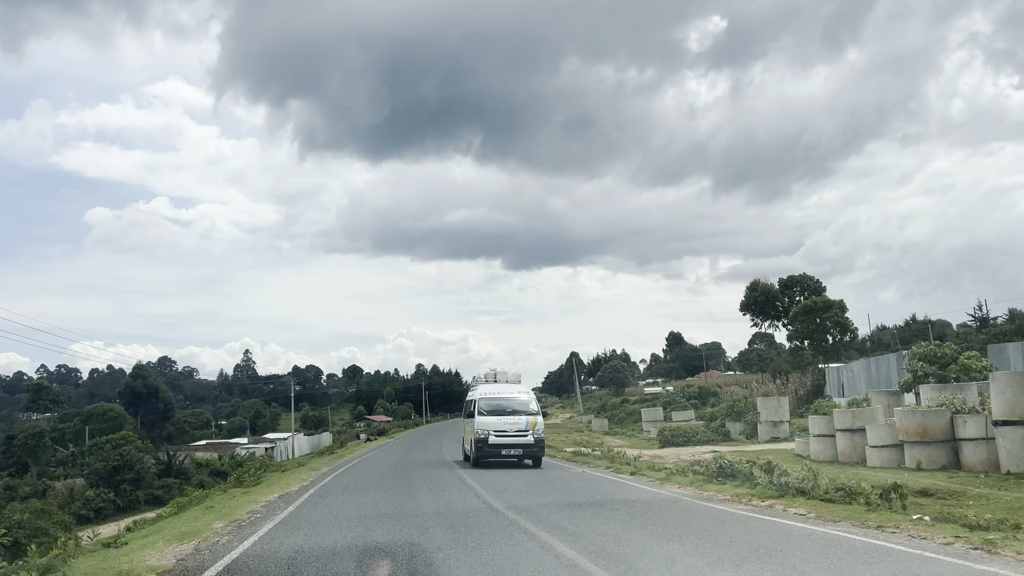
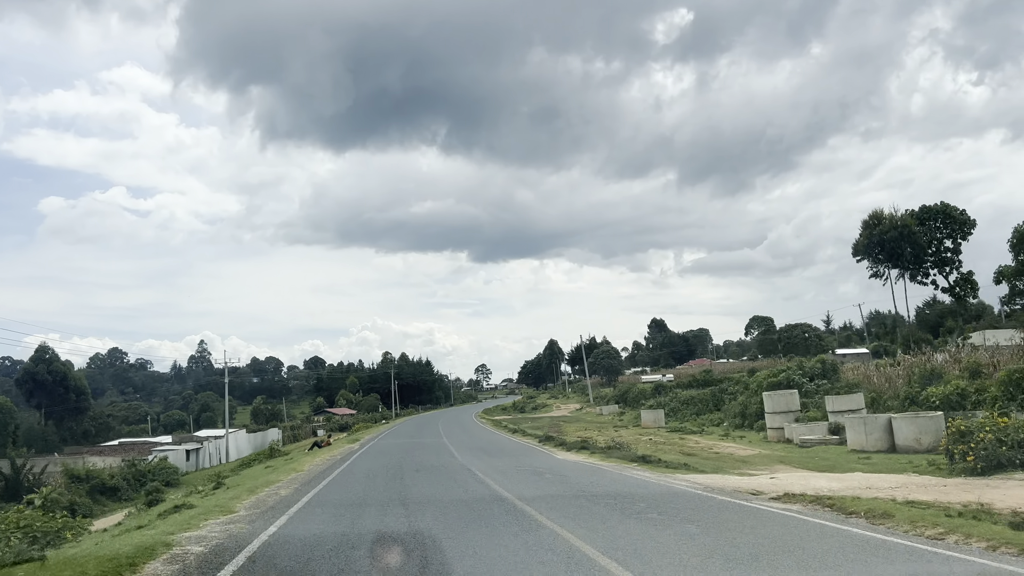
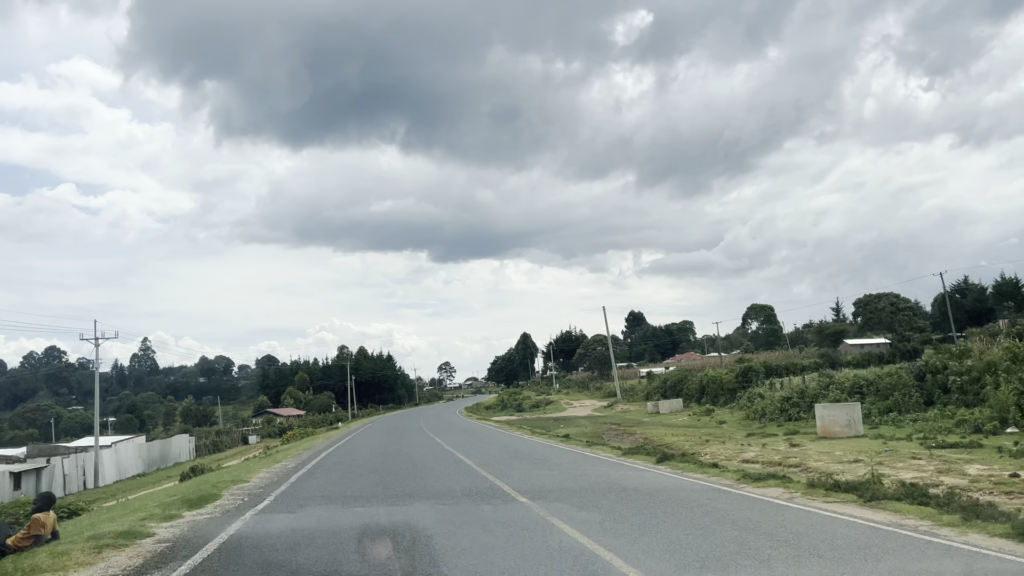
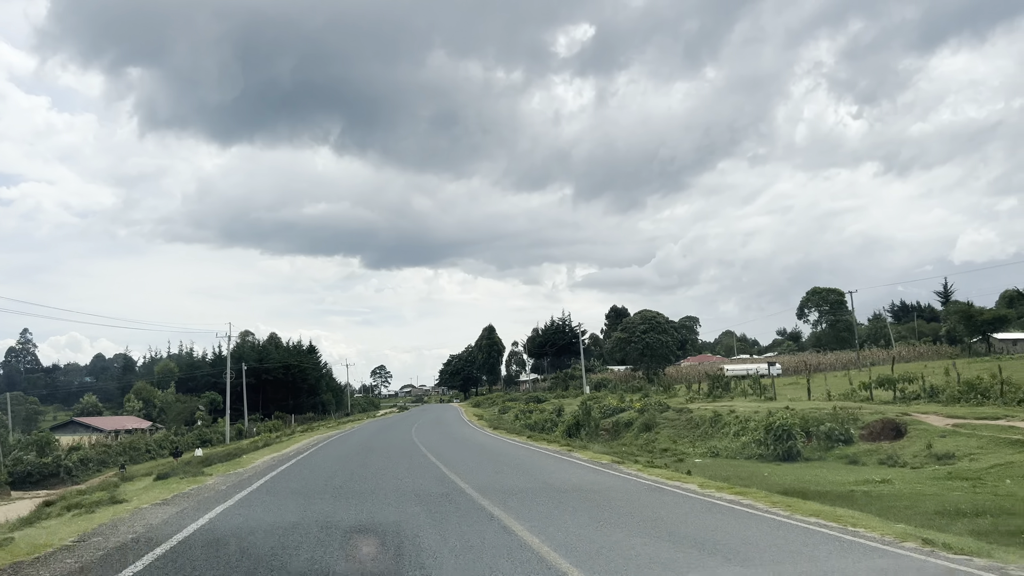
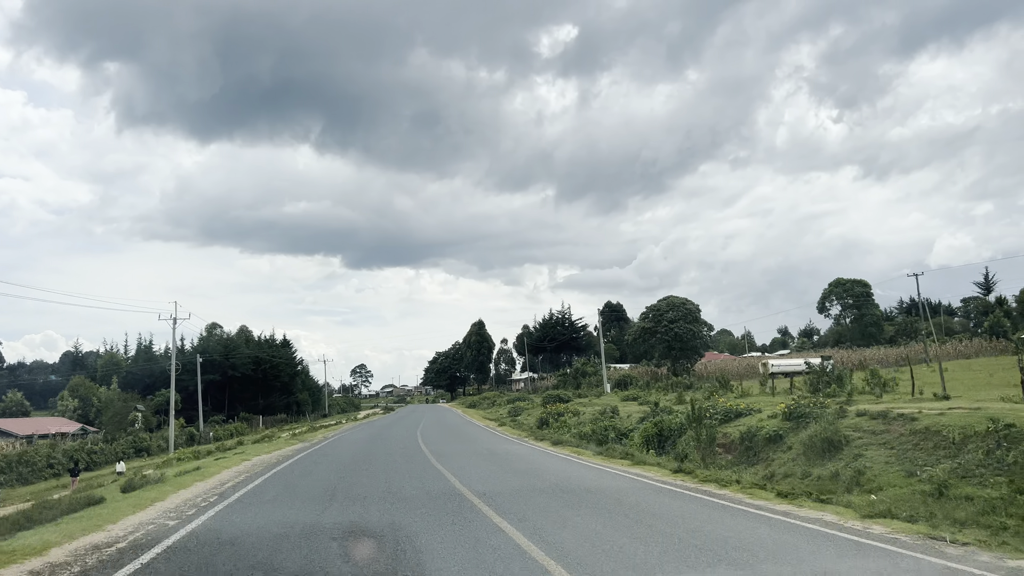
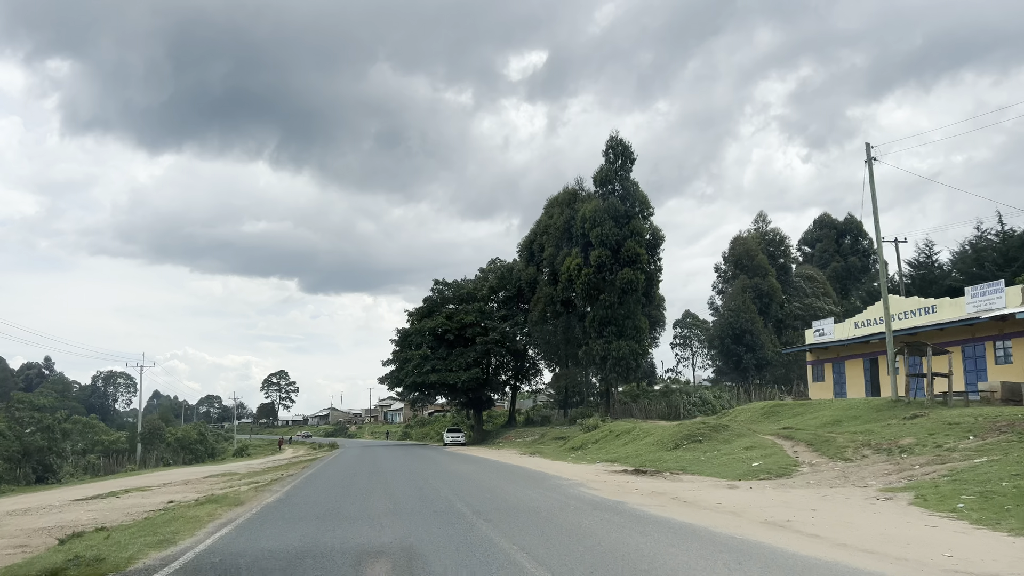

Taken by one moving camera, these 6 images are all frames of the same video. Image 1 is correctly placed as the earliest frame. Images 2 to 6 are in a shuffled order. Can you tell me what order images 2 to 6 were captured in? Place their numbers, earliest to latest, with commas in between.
2, 3, 4, 5, 6
